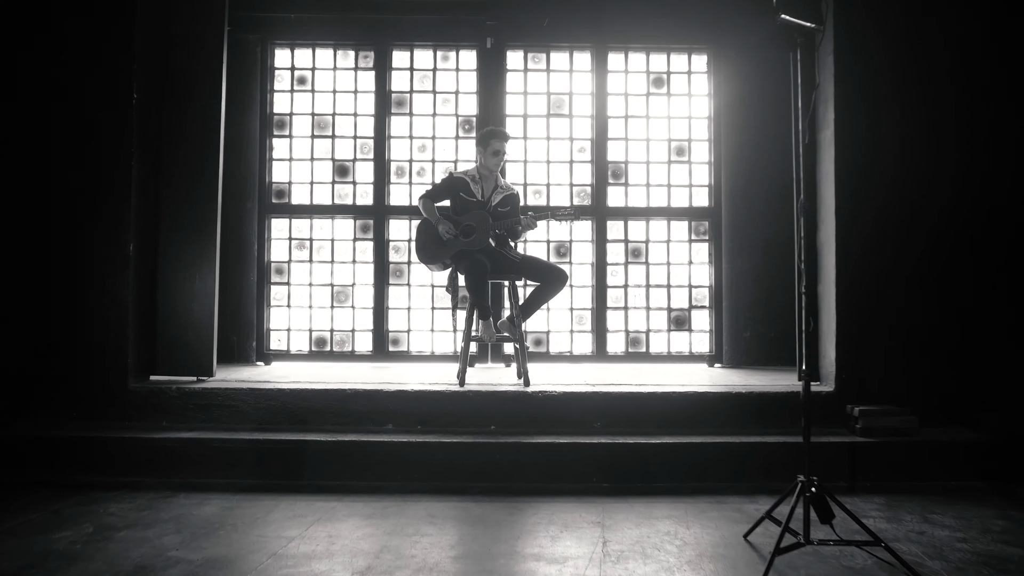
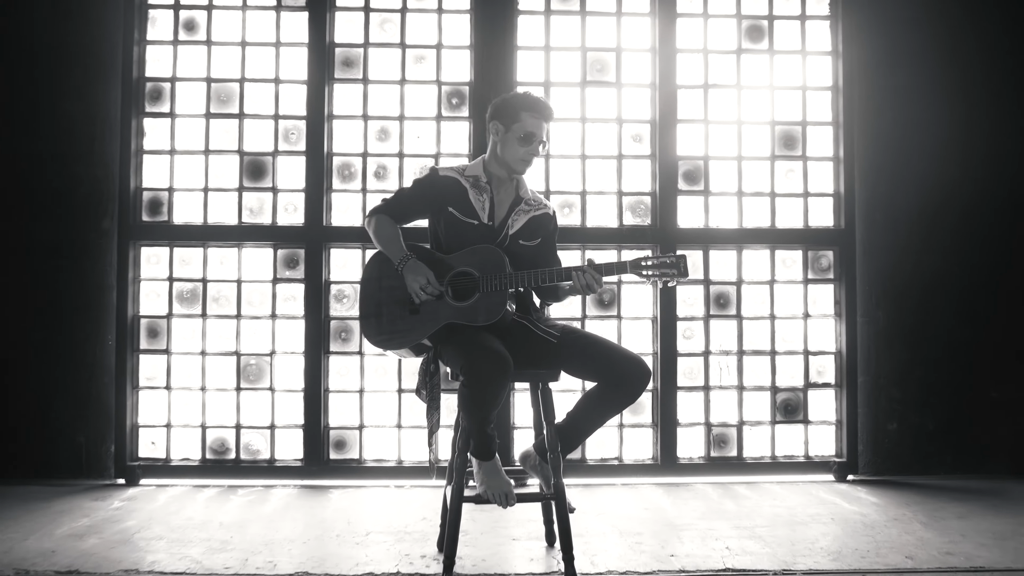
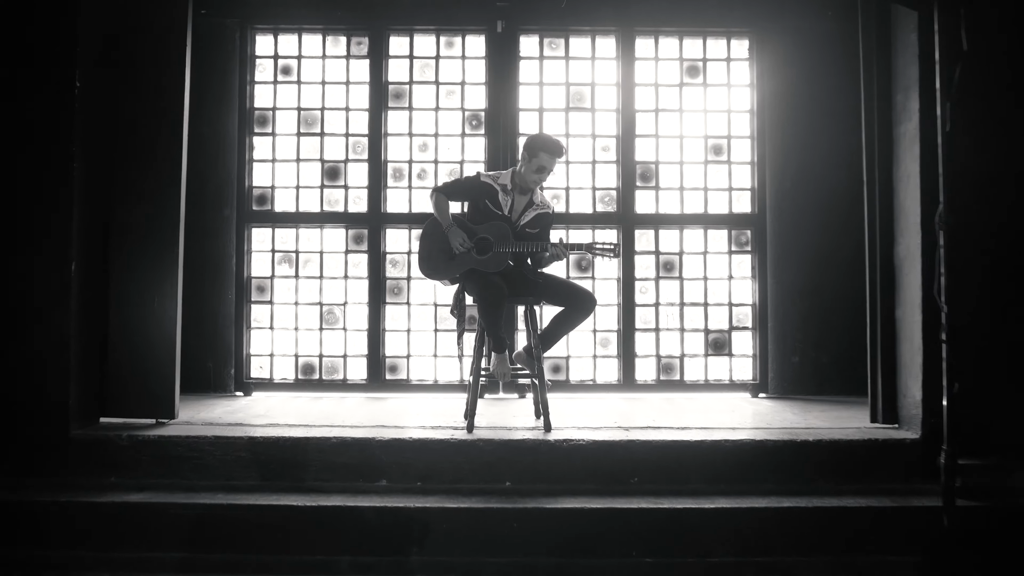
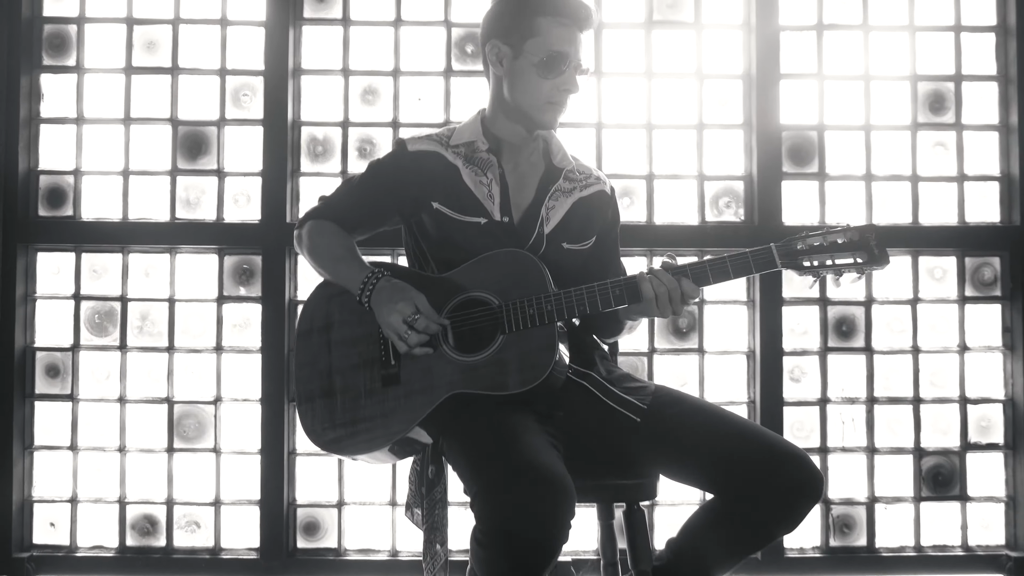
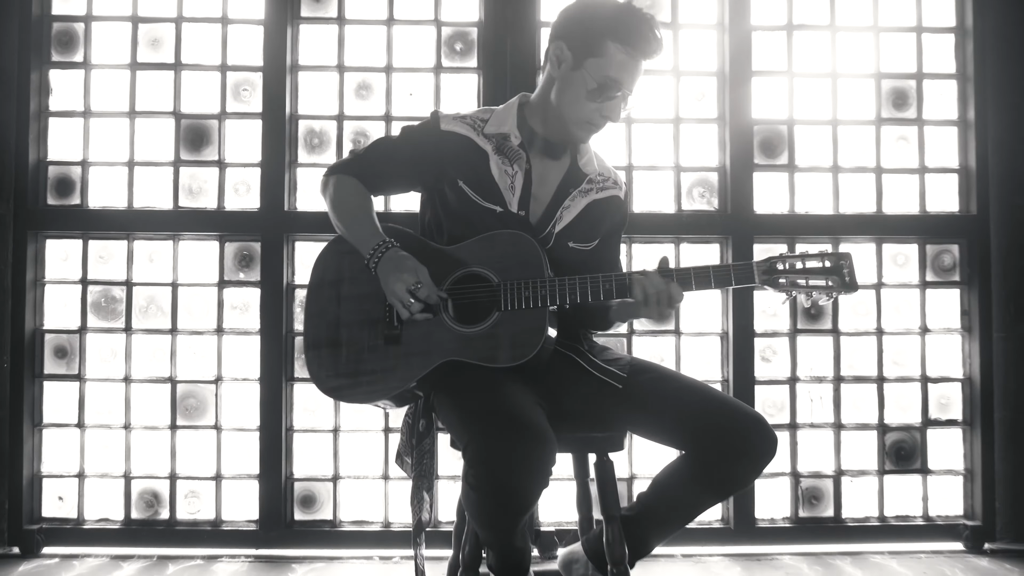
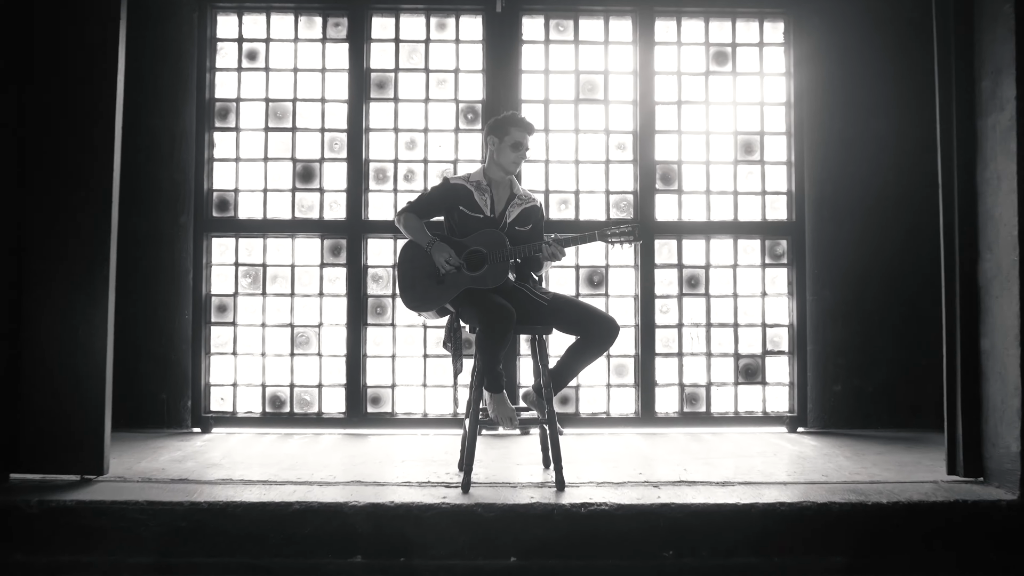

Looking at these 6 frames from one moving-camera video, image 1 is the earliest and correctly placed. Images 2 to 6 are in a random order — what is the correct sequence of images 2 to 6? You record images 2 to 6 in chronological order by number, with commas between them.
3, 6, 2, 5, 4
